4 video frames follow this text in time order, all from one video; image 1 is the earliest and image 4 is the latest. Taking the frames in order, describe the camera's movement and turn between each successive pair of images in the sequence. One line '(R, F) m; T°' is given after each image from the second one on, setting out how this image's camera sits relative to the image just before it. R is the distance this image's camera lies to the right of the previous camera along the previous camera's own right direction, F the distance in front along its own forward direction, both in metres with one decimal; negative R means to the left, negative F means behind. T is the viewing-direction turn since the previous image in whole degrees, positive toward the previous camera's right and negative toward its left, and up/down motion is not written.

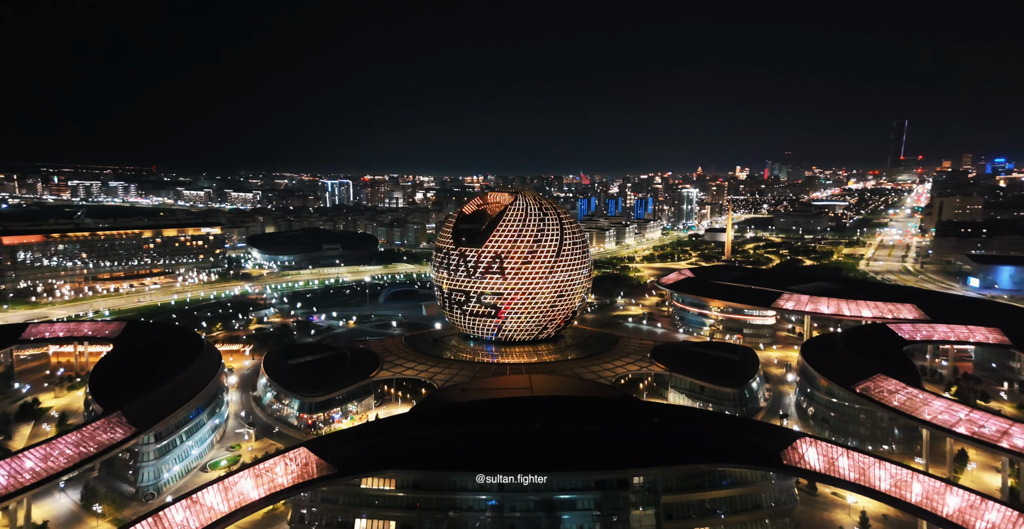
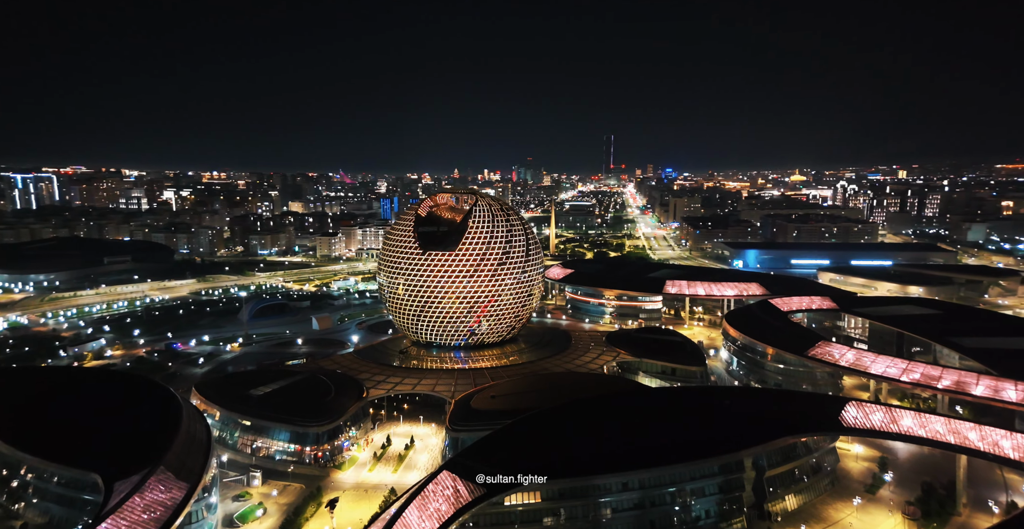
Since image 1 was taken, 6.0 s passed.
(-12.1, +2.1) m; +28°
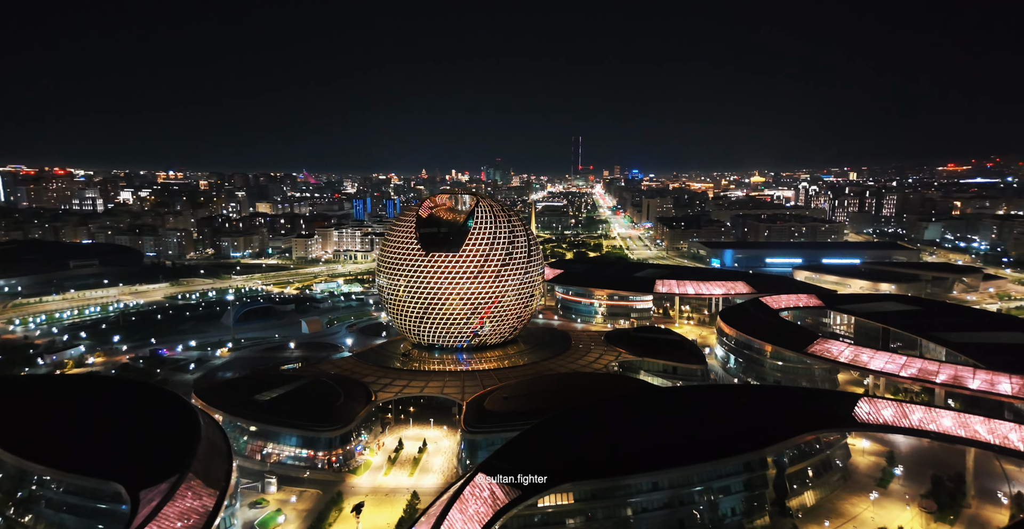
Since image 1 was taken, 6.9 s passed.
(-2.0, +0.2) m; +4°
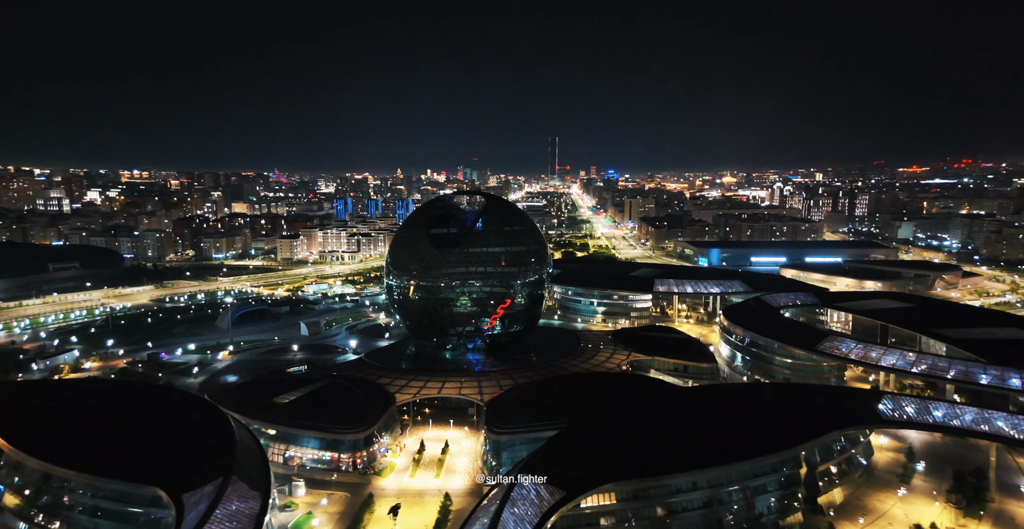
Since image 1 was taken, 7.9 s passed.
(-2.1, +0.1) m; +3°
